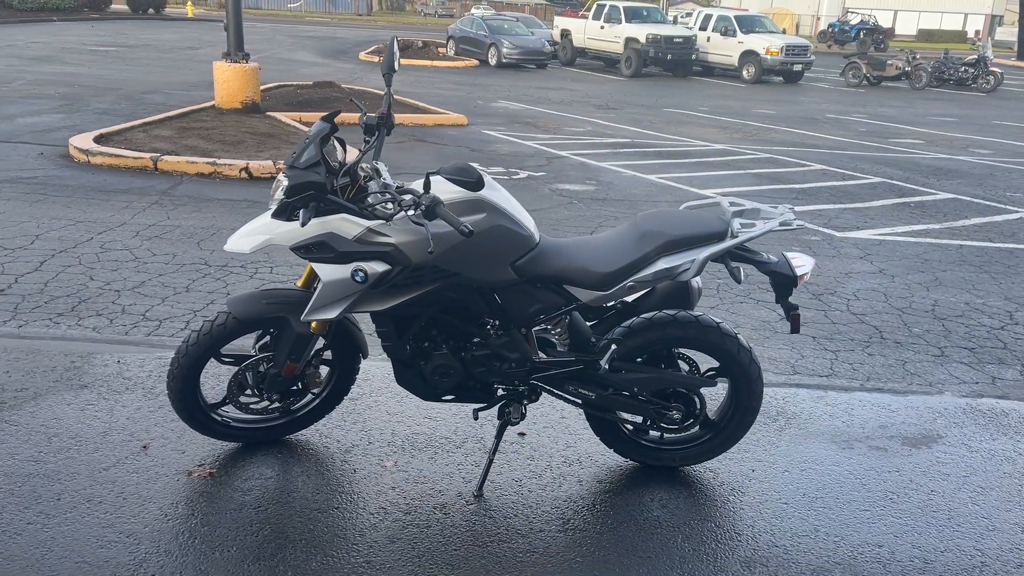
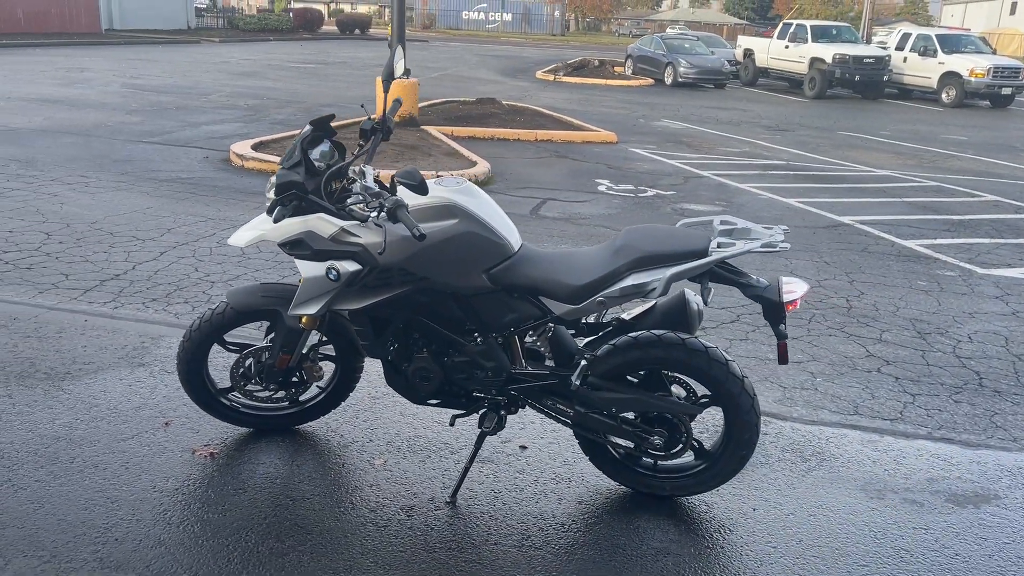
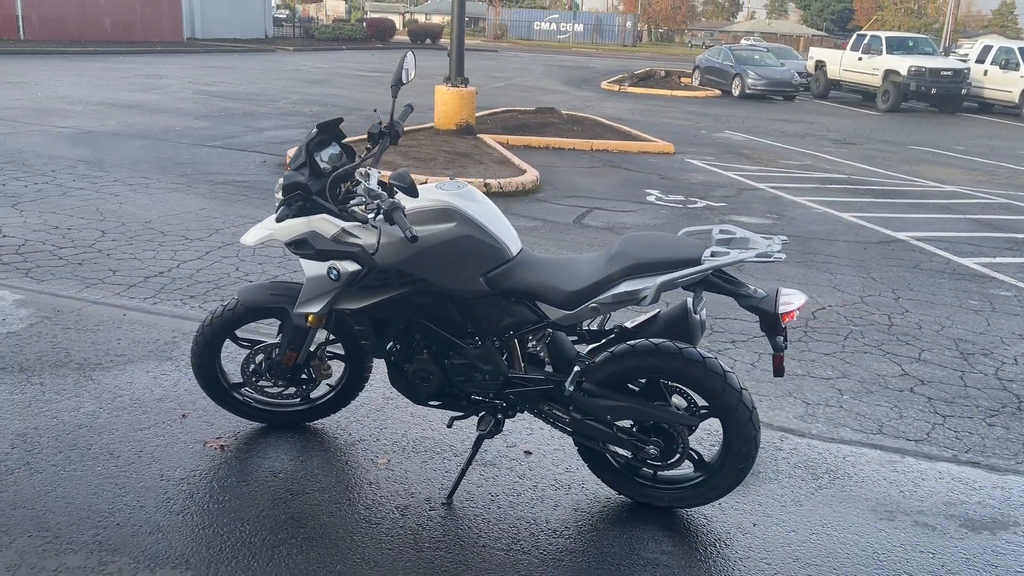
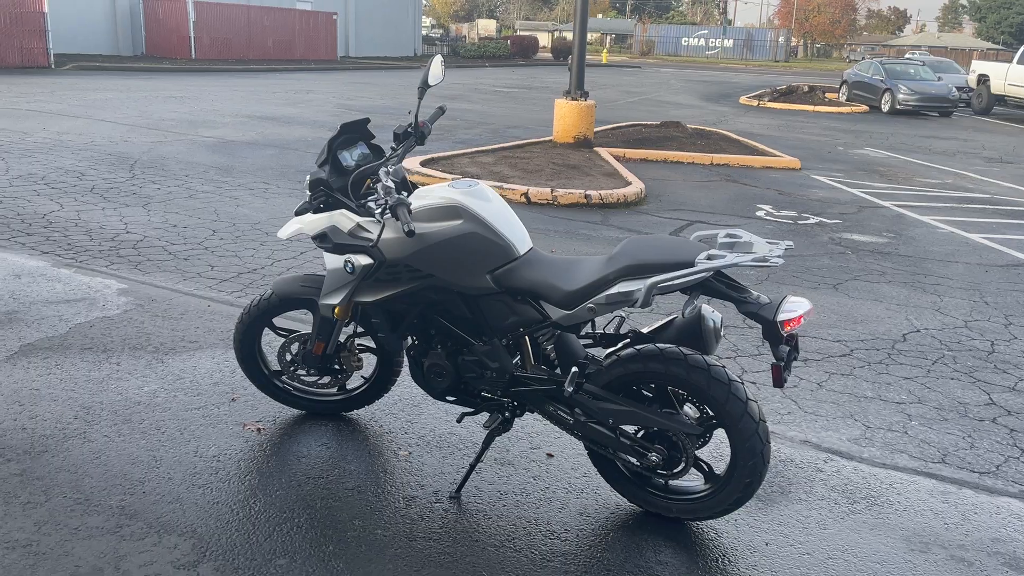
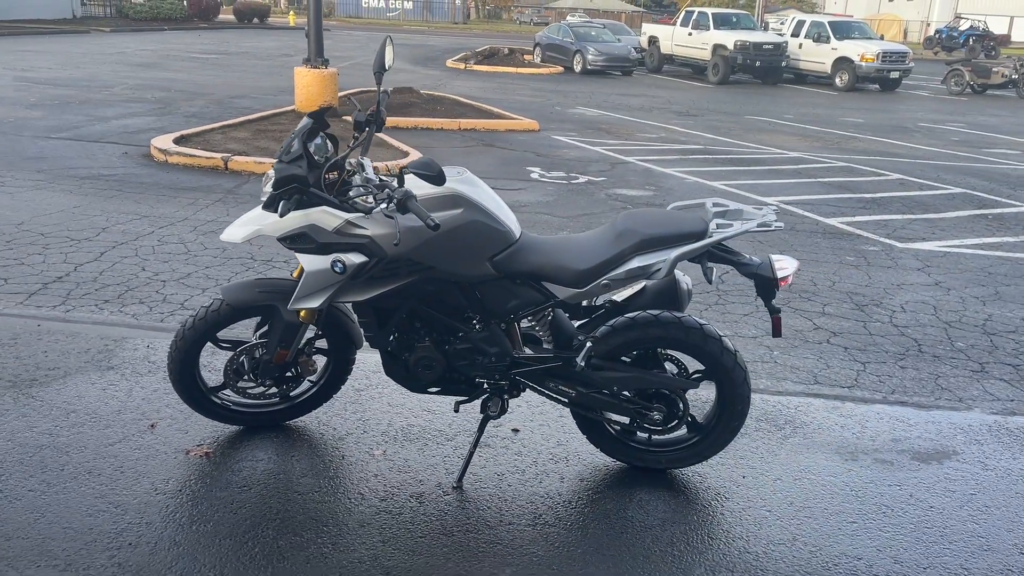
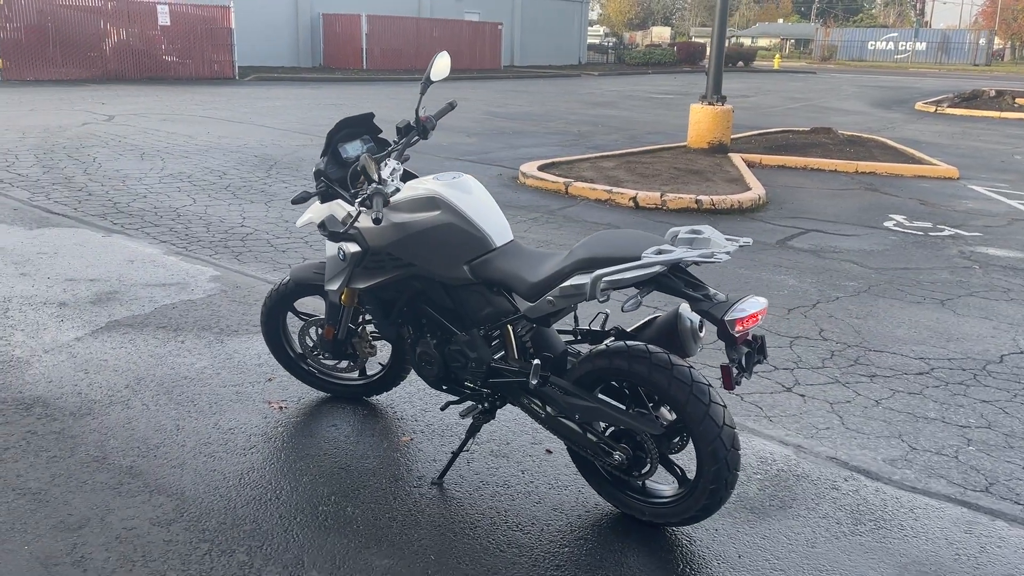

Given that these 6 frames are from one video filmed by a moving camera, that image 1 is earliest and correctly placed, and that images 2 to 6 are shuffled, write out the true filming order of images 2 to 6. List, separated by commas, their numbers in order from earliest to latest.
5, 2, 3, 4, 6
